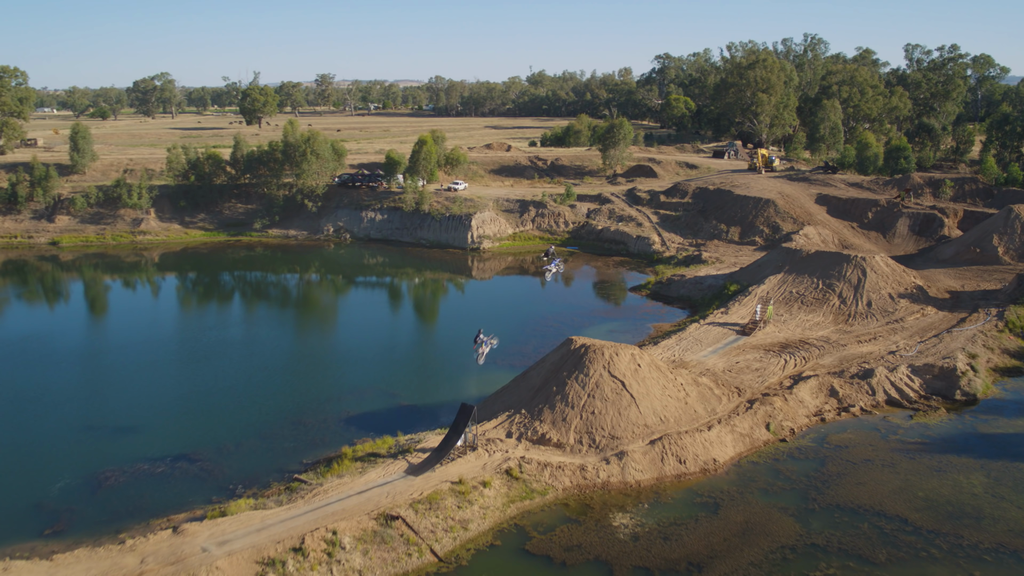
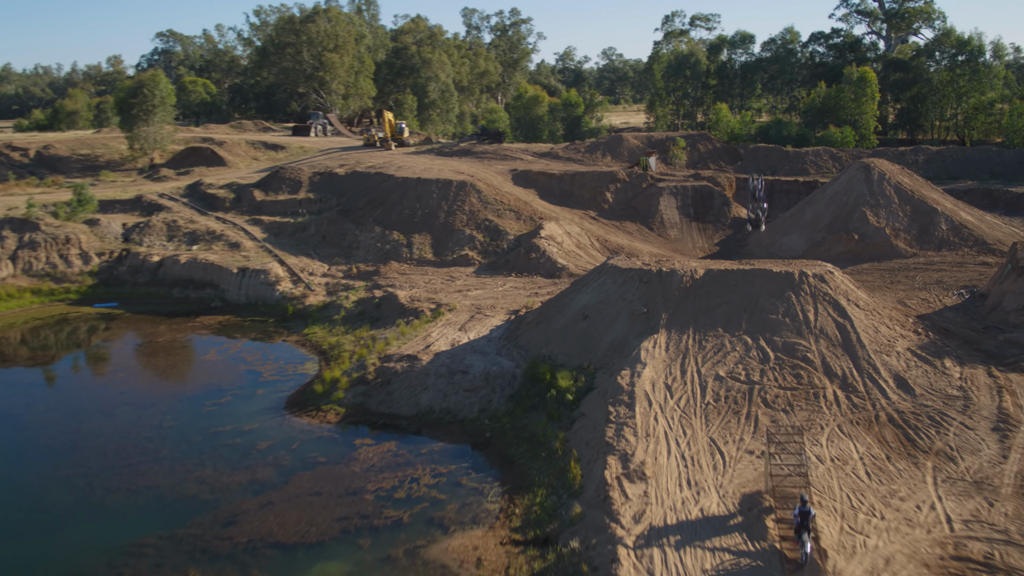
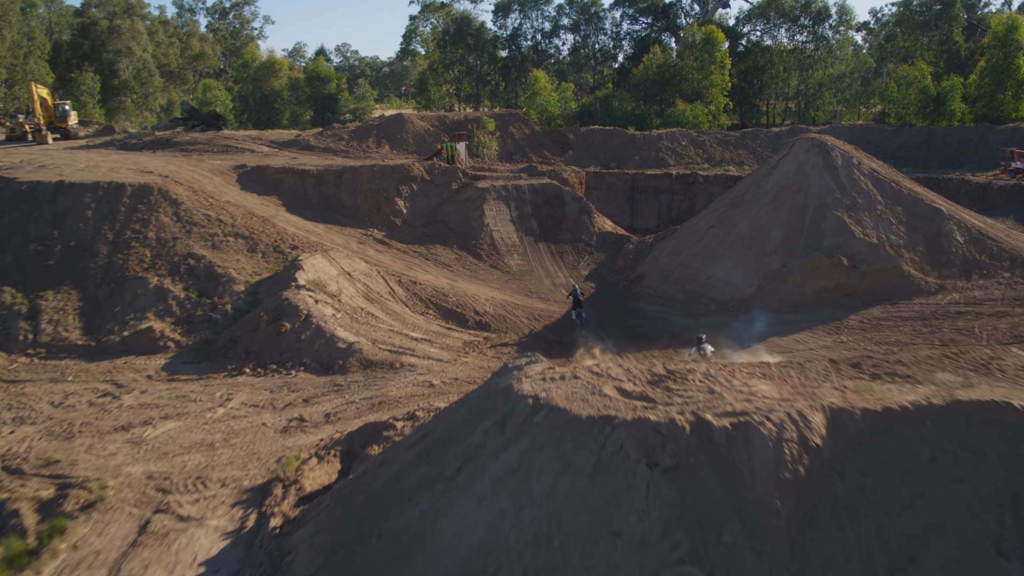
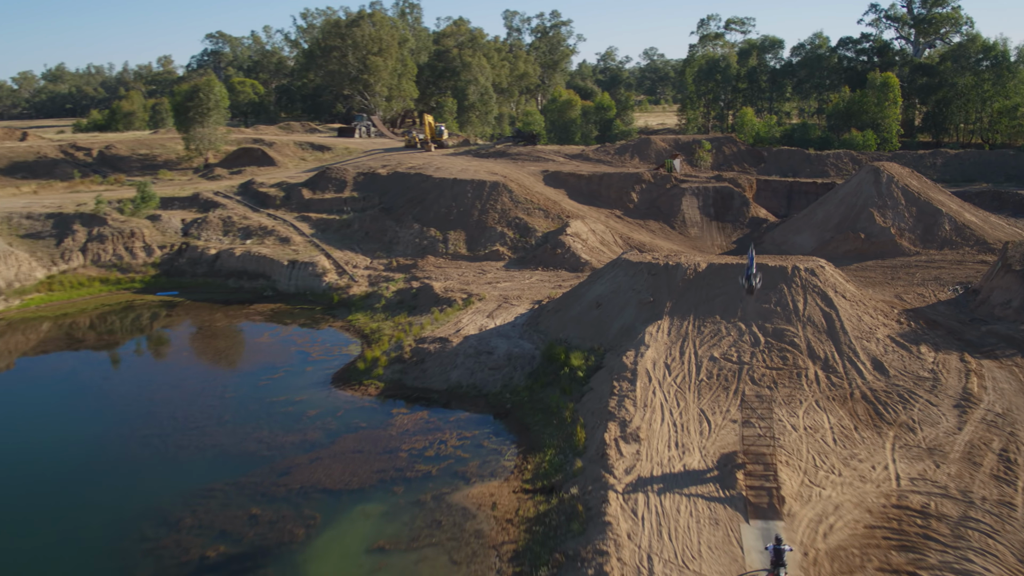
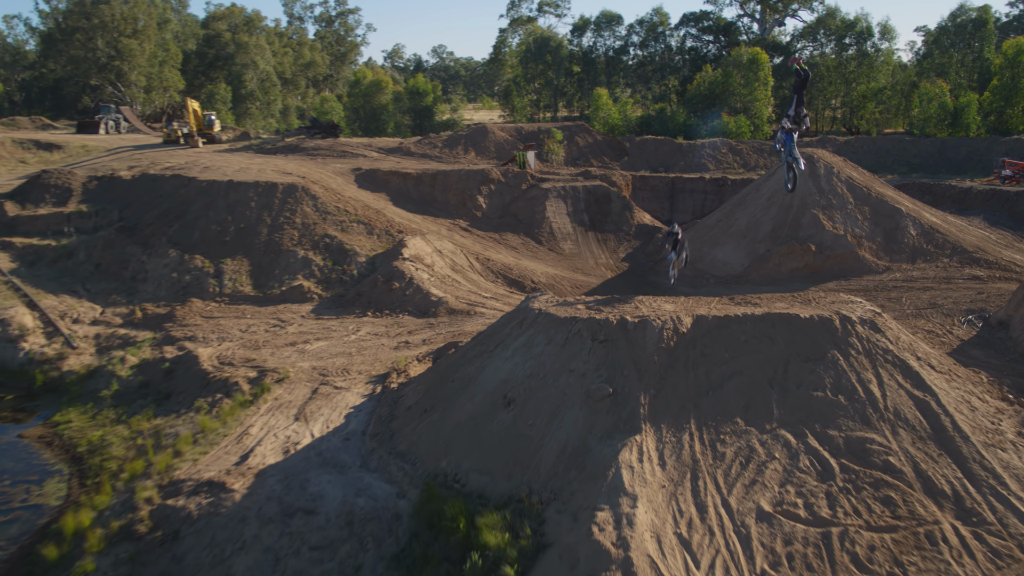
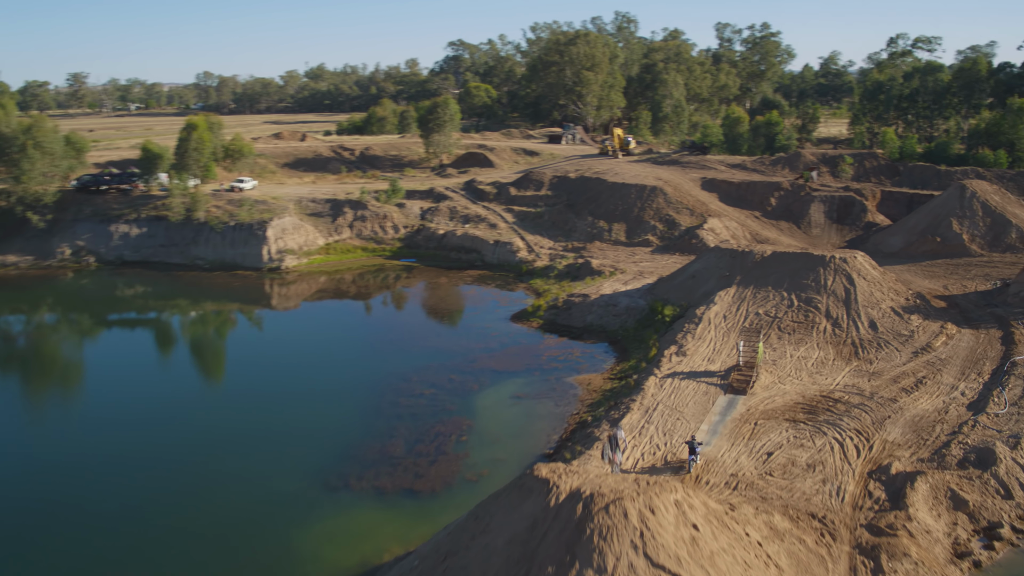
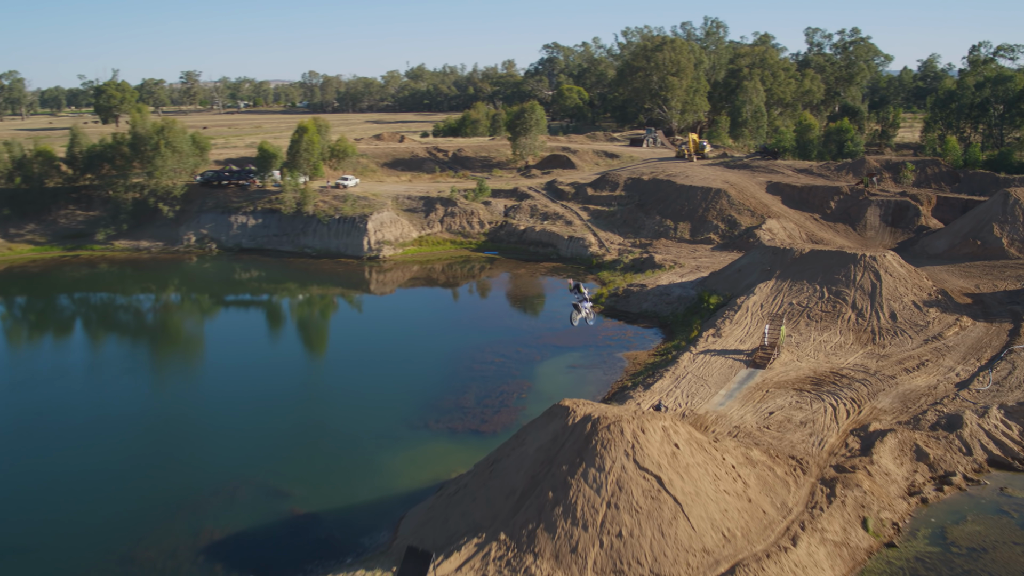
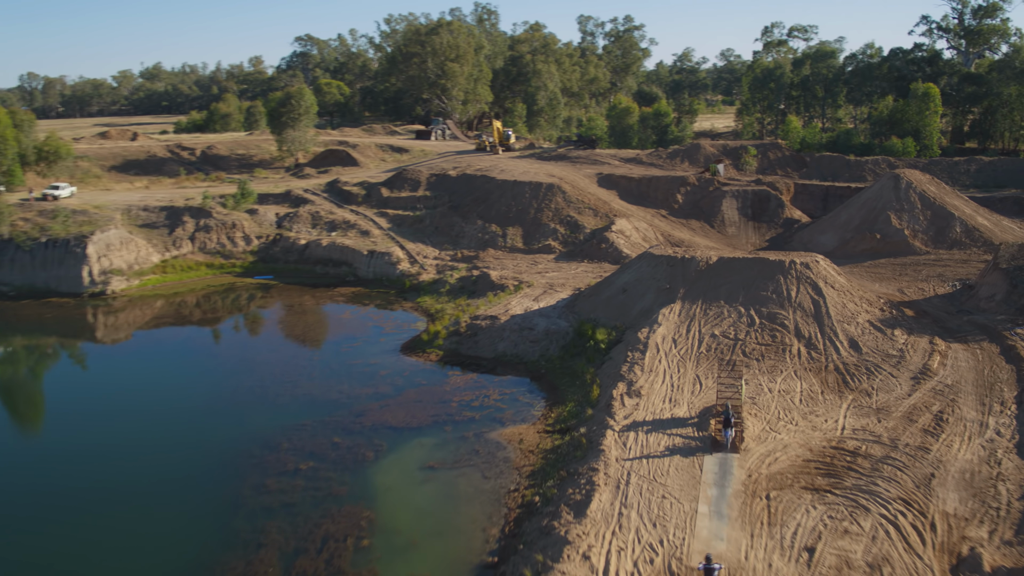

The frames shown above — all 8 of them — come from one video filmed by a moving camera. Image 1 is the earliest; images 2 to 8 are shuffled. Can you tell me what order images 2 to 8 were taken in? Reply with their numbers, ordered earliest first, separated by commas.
7, 6, 8, 4, 2, 5, 3
